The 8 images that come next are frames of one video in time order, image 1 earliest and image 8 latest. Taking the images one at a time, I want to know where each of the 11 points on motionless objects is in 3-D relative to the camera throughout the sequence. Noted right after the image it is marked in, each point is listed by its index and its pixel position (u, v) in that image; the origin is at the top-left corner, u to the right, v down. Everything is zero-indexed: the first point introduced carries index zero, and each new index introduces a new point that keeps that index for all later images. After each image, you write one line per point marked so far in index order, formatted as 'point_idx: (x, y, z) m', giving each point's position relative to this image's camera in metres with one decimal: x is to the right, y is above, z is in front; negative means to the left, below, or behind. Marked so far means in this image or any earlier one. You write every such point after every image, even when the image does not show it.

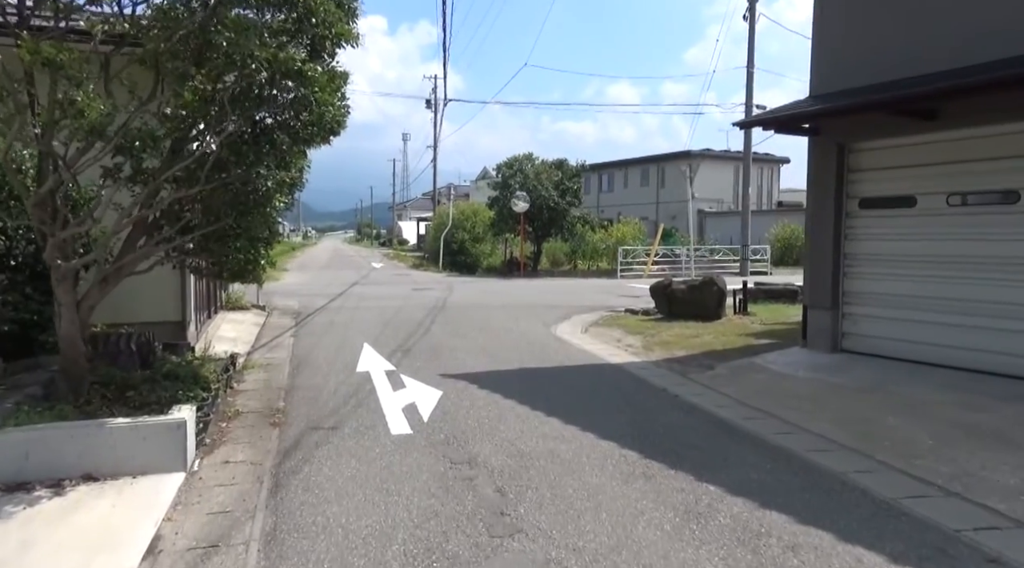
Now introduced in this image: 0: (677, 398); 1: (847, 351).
0: (+1.7, -1.2, +8.4) m
1: (+4.1, -0.8, +10.0) m
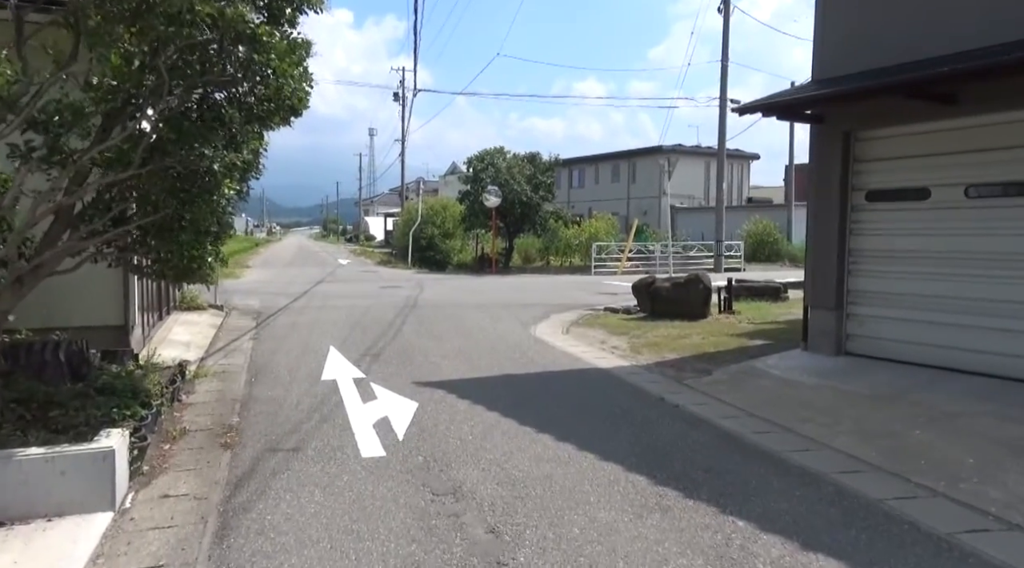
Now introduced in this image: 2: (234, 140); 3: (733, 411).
0: (+1.5, -1.2, +7.6) m
1: (+3.9, -0.8, +9.3) m
2: (-2.0, +1.0, +5.8) m
3: (+2.1, -1.2, +7.6) m
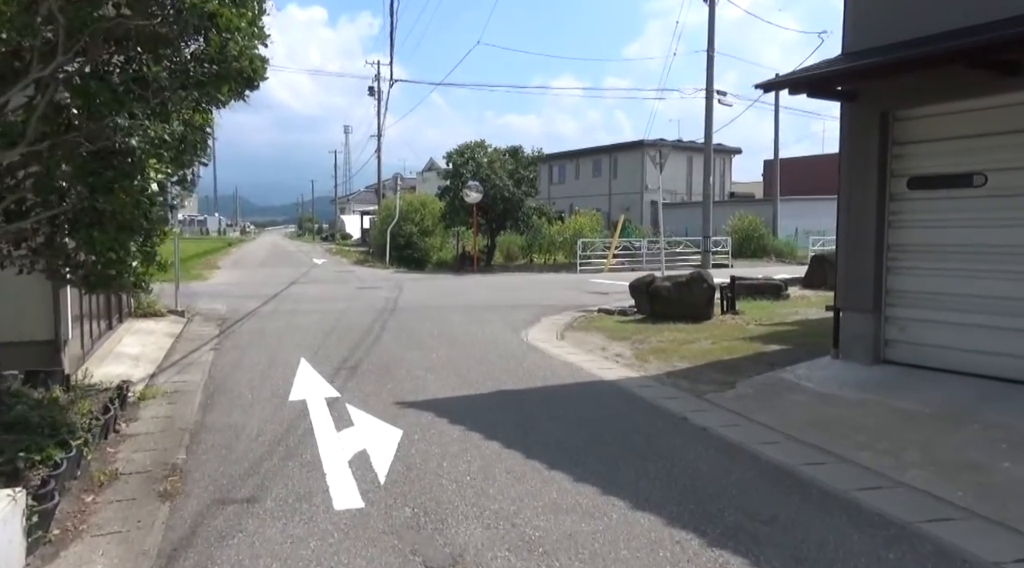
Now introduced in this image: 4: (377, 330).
0: (+1.6, -1.2, +6.5) m
1: (+3.8, -0.8, +8.2) m
2: (-1.9, +1.0, +4.5) m
3: (+2.1, -1.2, +6.5) m
4: (-2.0, -0.7, +12.3) m
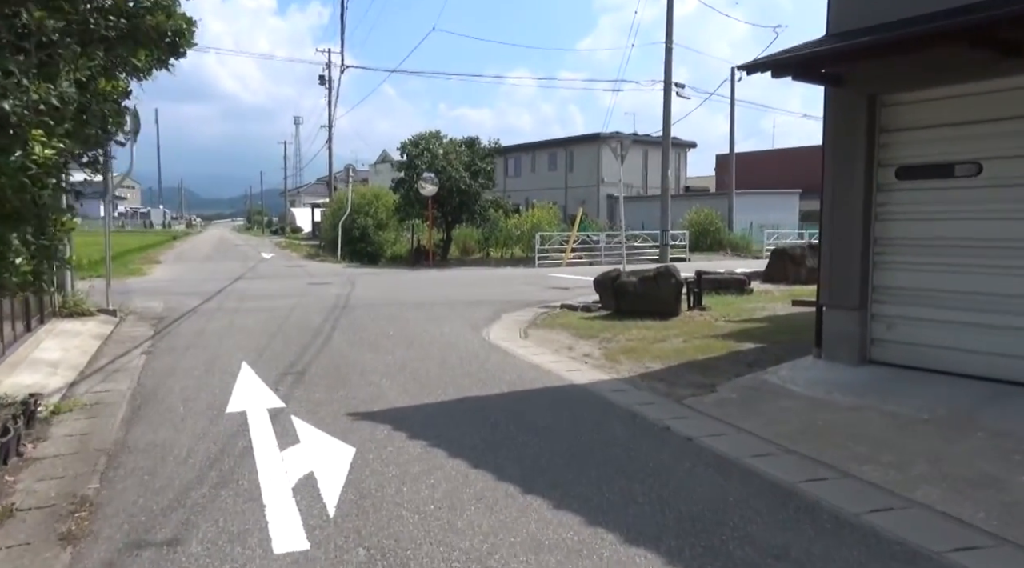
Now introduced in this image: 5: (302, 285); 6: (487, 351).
0: (+1.3, -1.2, +5.9) m
1: (+3.5, -0.7, +7.8) m
2: (-2.1, +1.0, +3.7) m
3: (+1.8, -1.2, +5.9) m
4: (-2.6, -0.7, +11.4) m
5: (-4.9, 0.0, +19.2) m
6: (-0.3, -0.8, +10.0) m
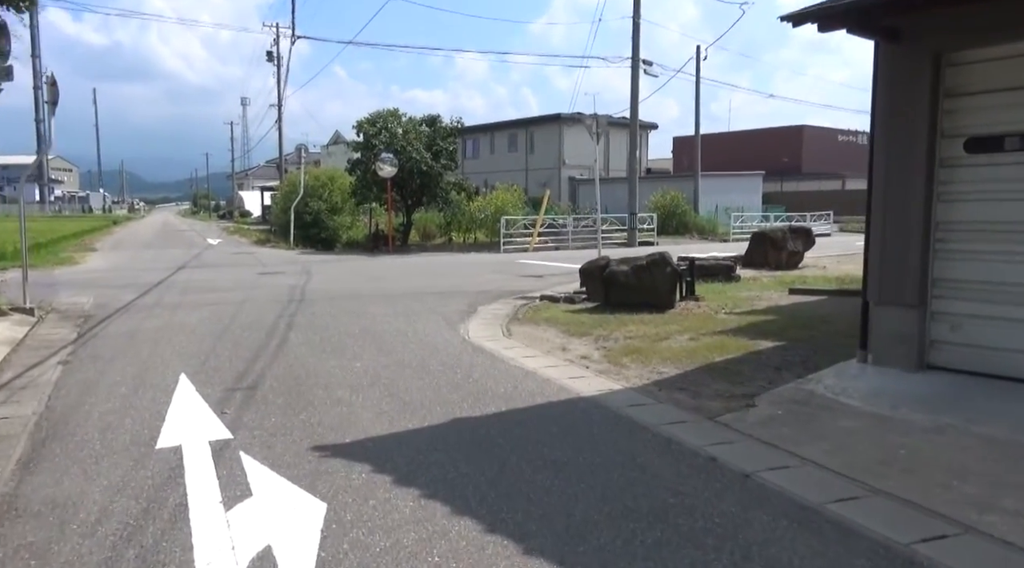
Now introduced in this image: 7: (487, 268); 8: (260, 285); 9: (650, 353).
0: (+1.4, -1.2, +4.7) m
1: (+3.5, -0.7, +6.6) m
2: (-1.9, +0.9, +2.3) m
3: (+1.9, -1.2, +4.7) m
4: (-2.8, -0.6, +9.9) m
5: (-5.6, +0.2, +17.6) m
6: (-0.4, -0.8, +8.7) m
7: (-0.6, +0.4, +19.2) m
8: (-4.8, 0.0, +15.5) m
9: (+1.5, -0.7, +8.8) m
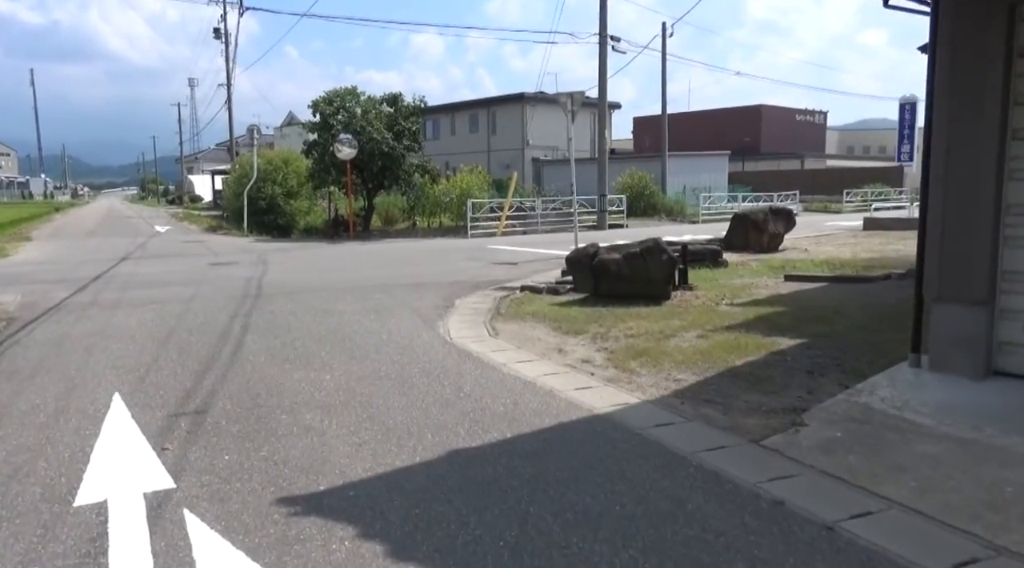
0: (+1.5, -1.2, +3.7) m
1: (+3.5, -0.6, +5.7) m
2: (-1.6, +0.8, +1.1) m
3: (+2.1, -1.2, +3.7) m
4: (-2.9, -0.5, +8.7) m
5: (-6.1, +0.4, +16.2) m
6: (-0.5, -0.7, +7.6) m
7: (-1.2, +0.6, +18.0) m
8: (-5.2, +0.1, +14.1) m
9: (+1.4, -0.7, +7.8) m
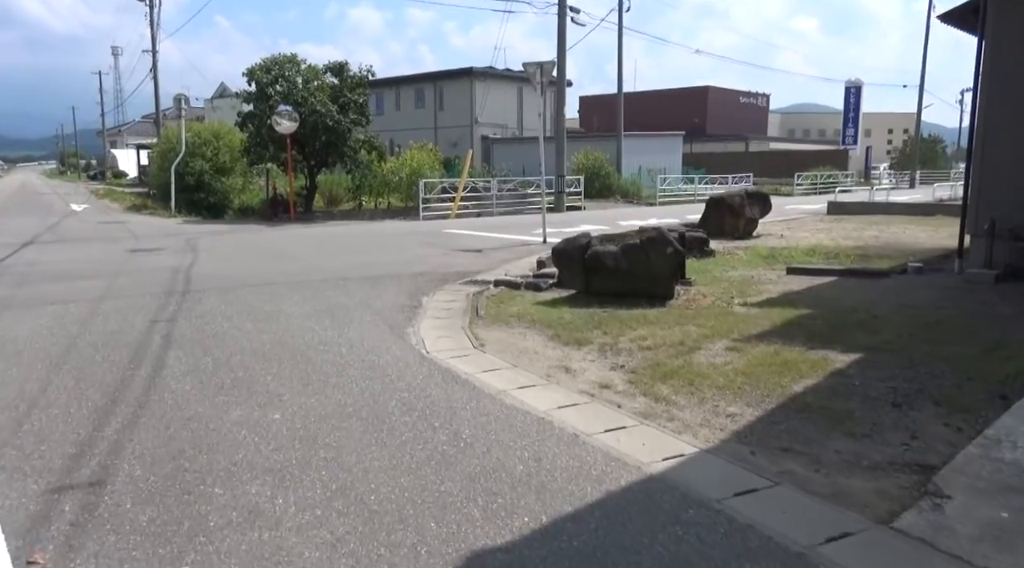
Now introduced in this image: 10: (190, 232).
0: (+1.8, -1.3, +2.2) m
1: (+3.6, -0.7, +4.4) m
2: (-1.1, +0.6, -0.7) m
3: (+2.3, -1.3, +2.3) m
4: (-3.0, -0.5, +6.9) m
5: (-6.7, +0.5, +14.1) m
6: (-0.5, -0.8, +5.9) m
7: (-2.0, +0.9, +16.3) m
8: (-5.7, +0.2, +12.1) m
9: (+1.4, -0.7, +6.3) m
10: (-7.1, +1.1, +17.9) m
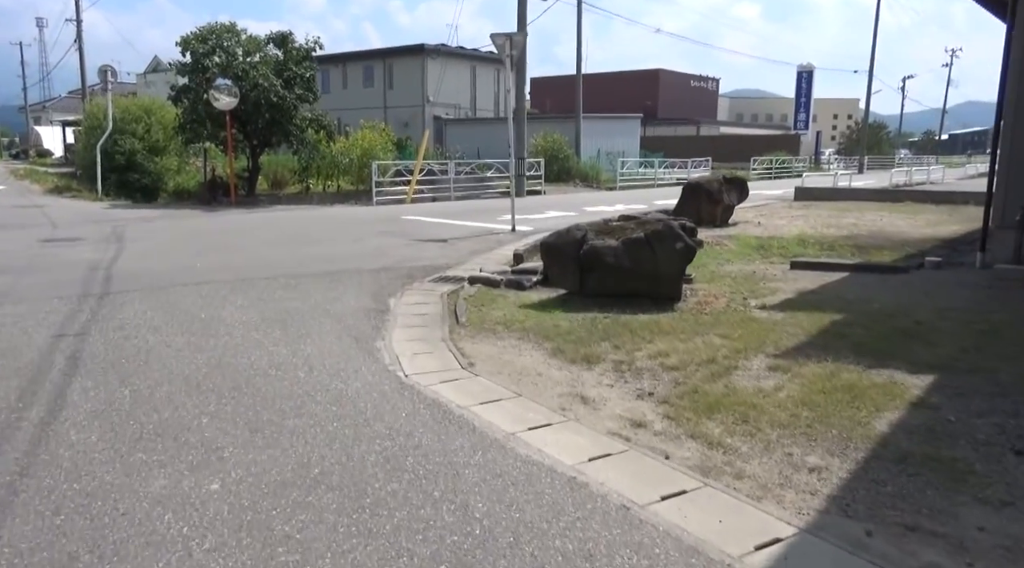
0: (+2.1, -1.5, +1.0) m
1: (+3.8, -0.8, +3.3) m
2: (-0.6, +0.4, -2.1) m
3: (+2.7, -1.5, +1.2) m
4: (-3.0, -0.6, +5.4) m
5: (-7.2, +0.6, +12.2) m
6: (-0.4, -0.8, +4.6) m
7: (-2.6, +1.0, +14.8) m
8: (-6.0, +0.3, +10.3) m
9: (+1.4, -0.8, +5.1) m
10: (-7.8, +1.3, +16.0) m
